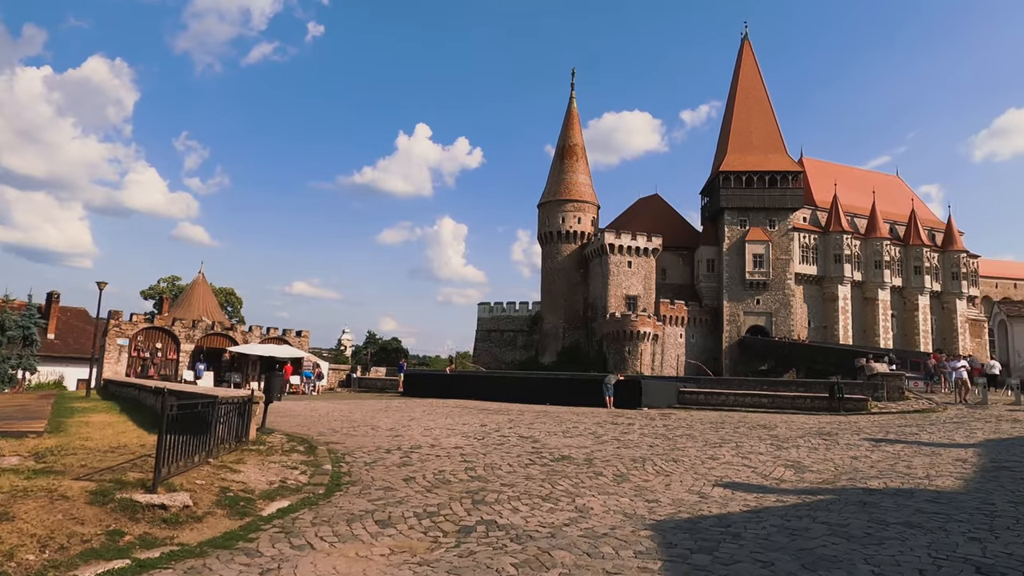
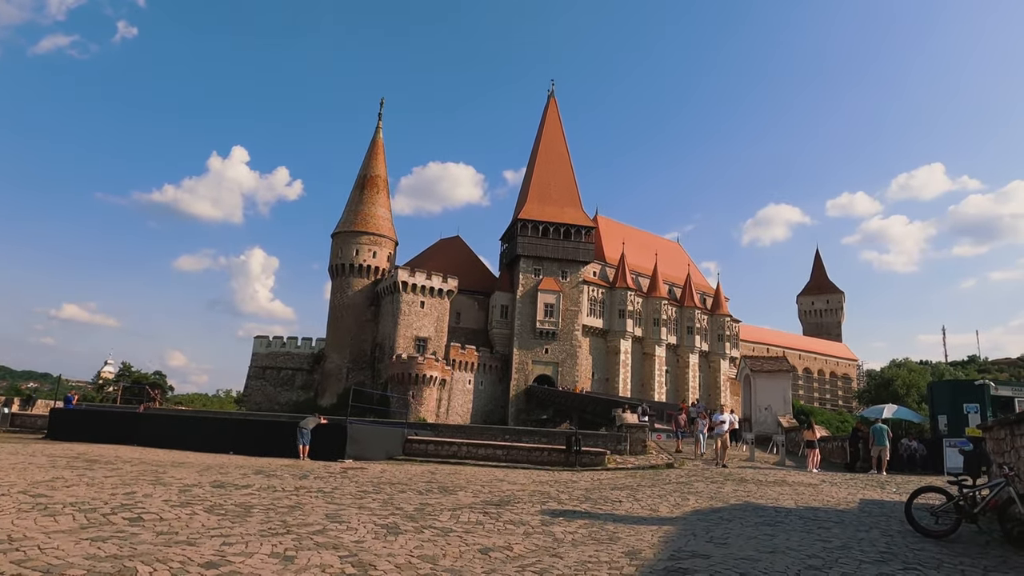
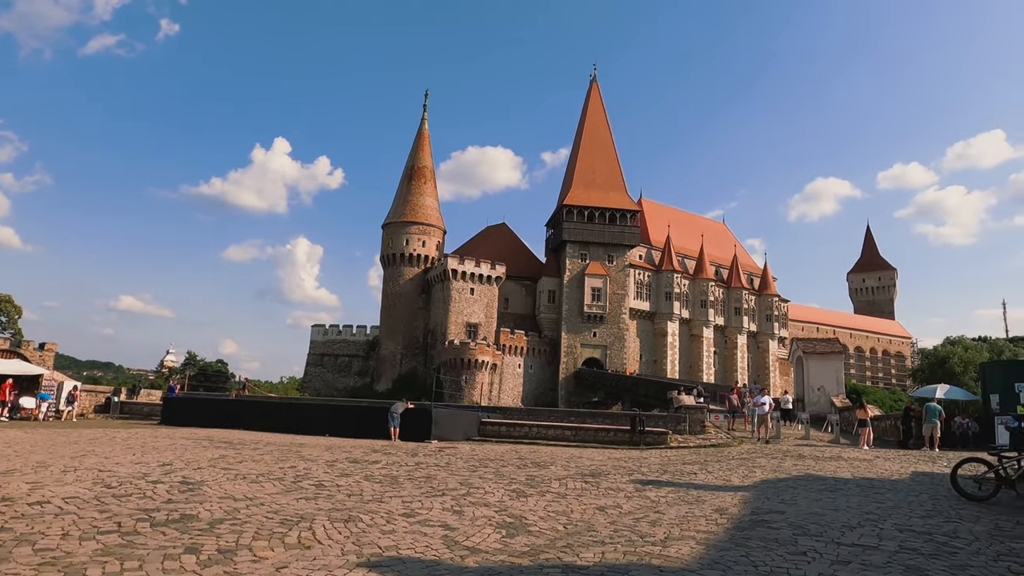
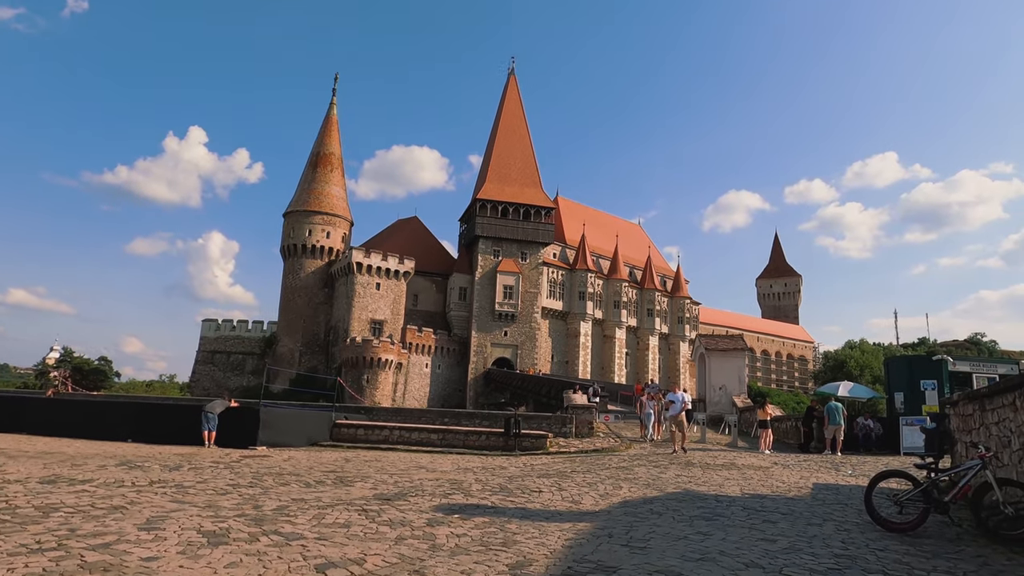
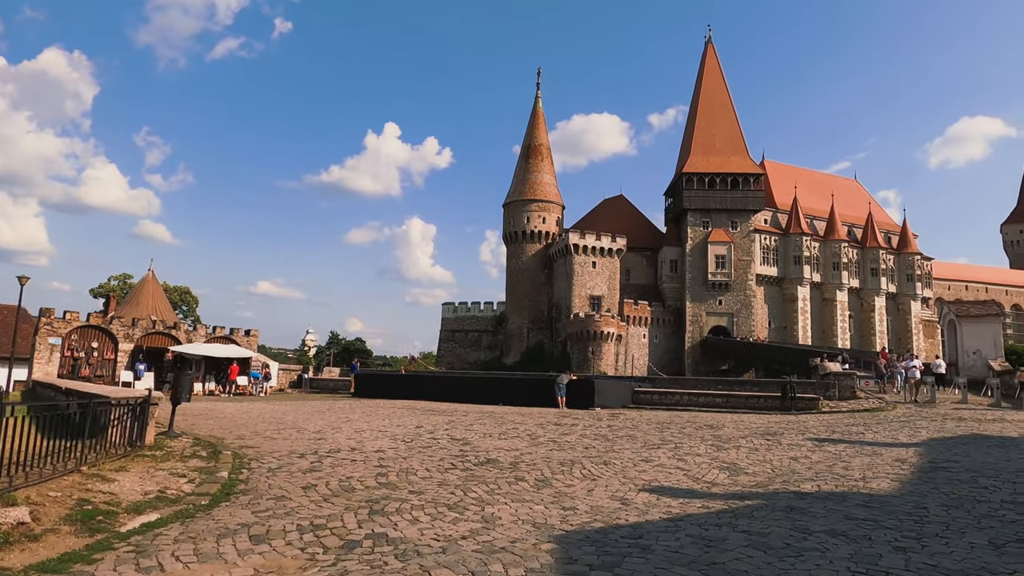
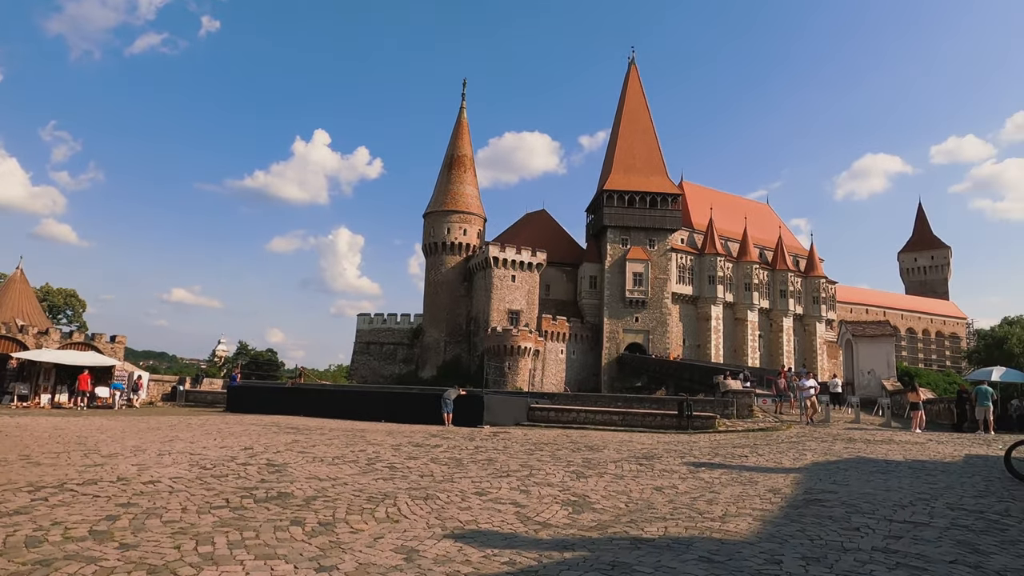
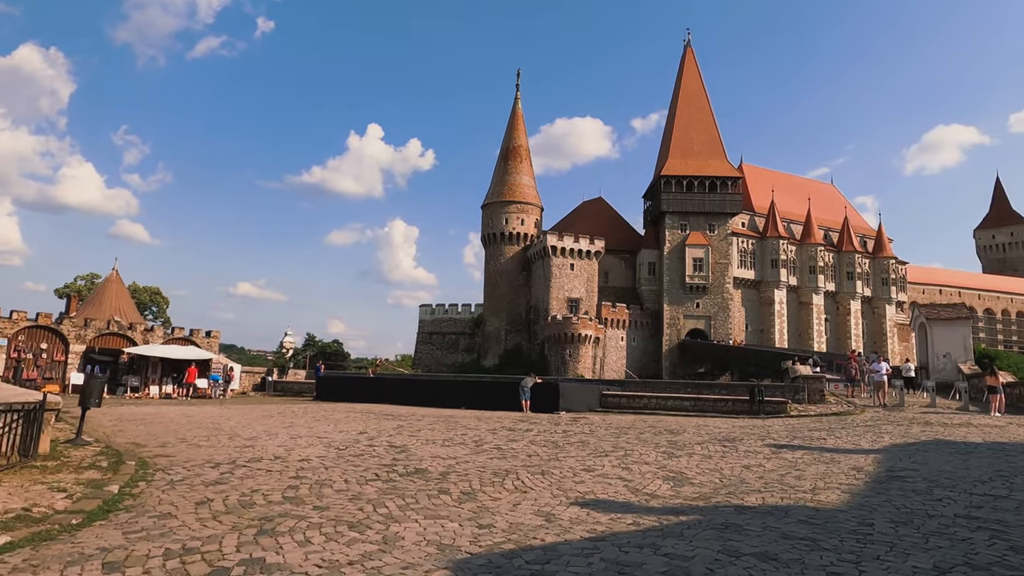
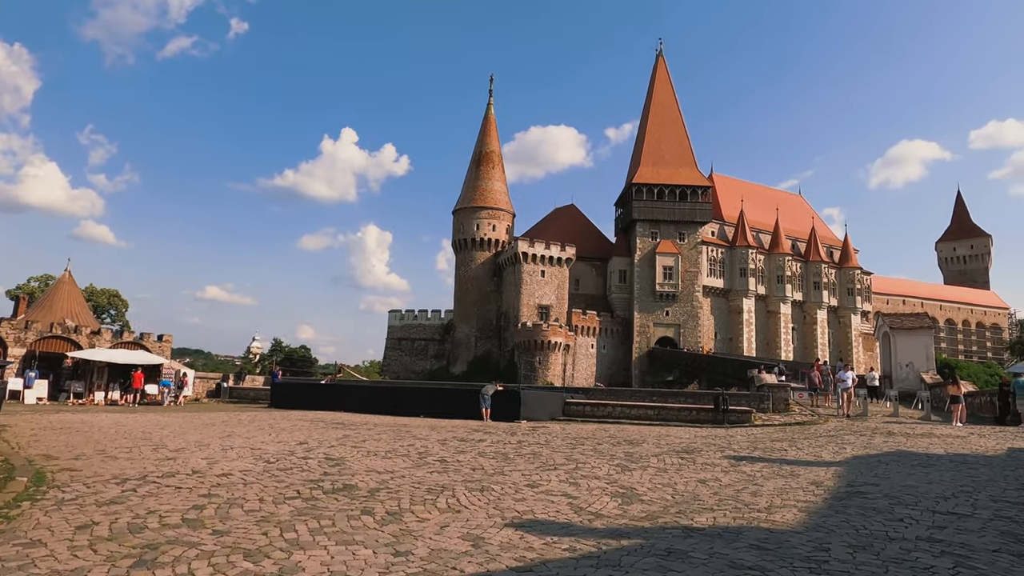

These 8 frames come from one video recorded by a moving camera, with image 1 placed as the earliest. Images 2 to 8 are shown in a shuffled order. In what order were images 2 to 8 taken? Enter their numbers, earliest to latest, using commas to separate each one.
5, 7, 8, 6, 3, 2, 4
